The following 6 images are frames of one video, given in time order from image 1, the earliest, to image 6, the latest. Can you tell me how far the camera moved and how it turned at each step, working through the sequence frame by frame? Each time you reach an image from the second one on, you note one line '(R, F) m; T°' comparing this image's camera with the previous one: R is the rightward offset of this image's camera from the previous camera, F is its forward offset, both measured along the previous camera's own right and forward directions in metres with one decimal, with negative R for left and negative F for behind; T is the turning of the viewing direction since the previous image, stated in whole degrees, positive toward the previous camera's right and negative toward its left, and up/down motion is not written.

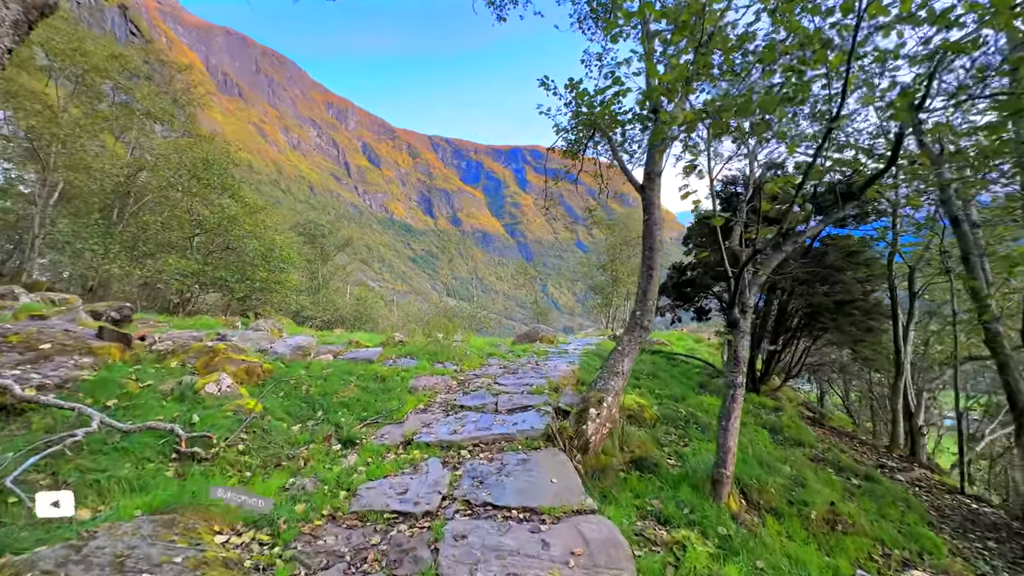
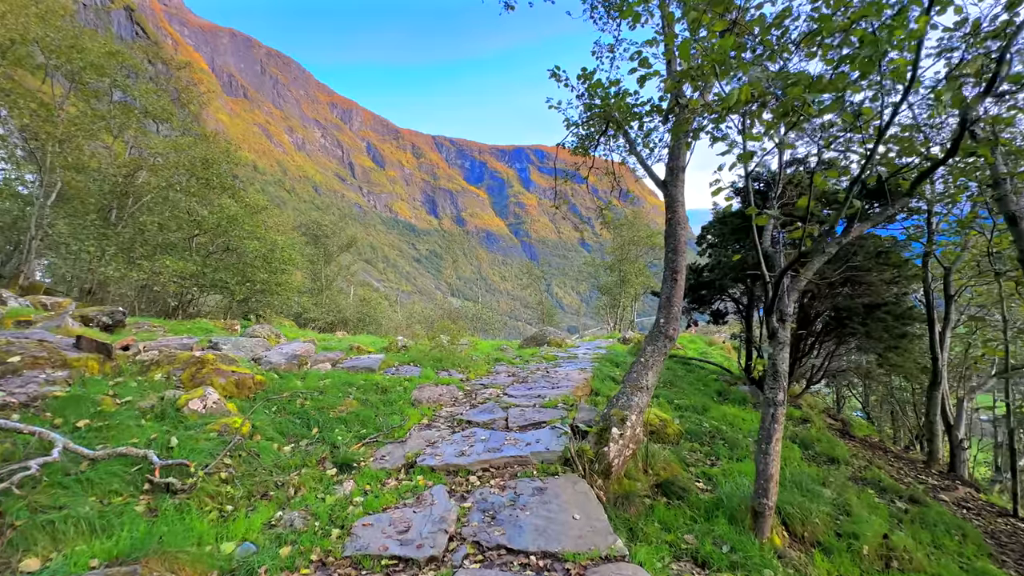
(-0.1, +0.6) m; -1°
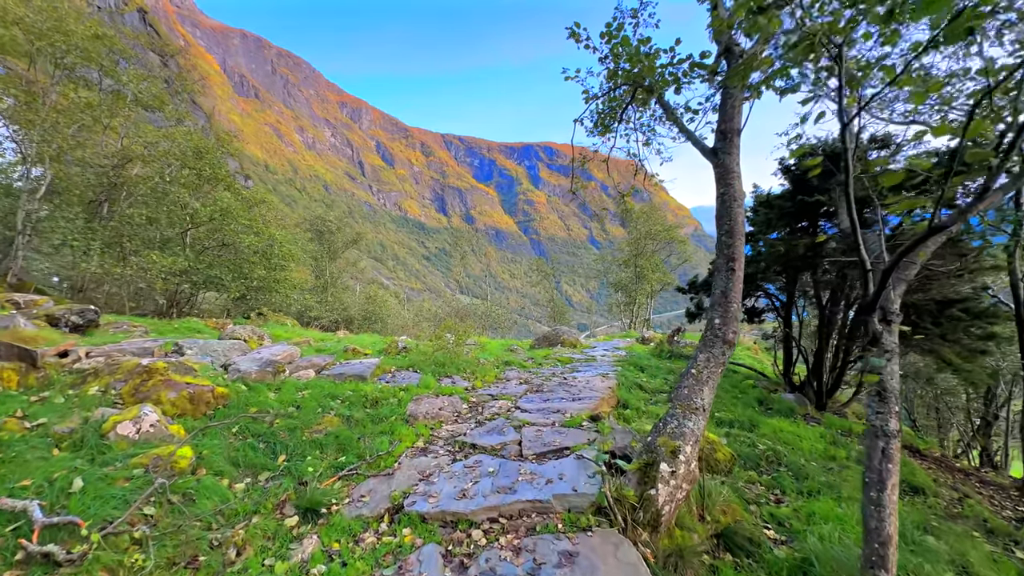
(-0.1, +1.3) m; -1°
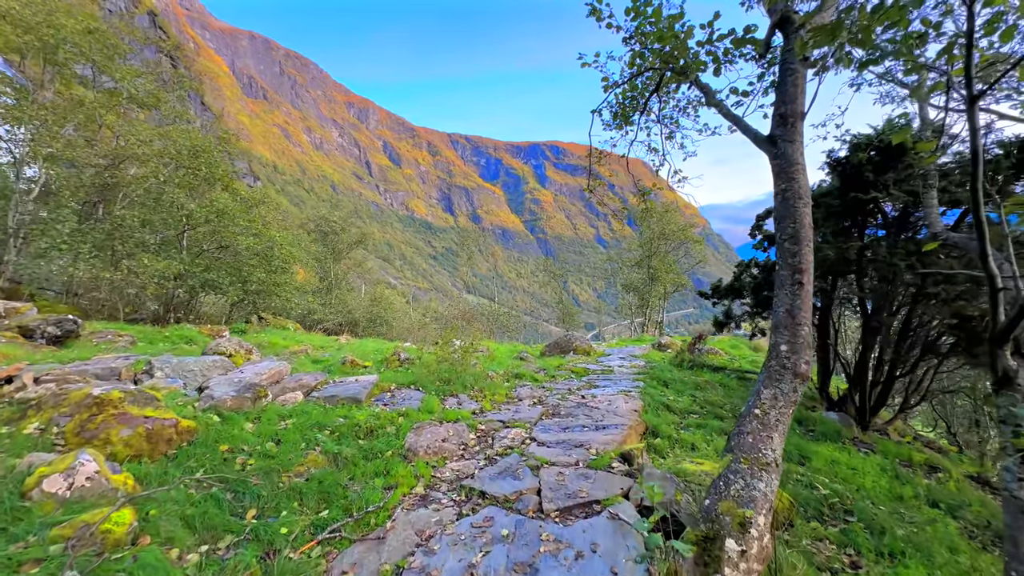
(-0.1, +0.9) m; -1°
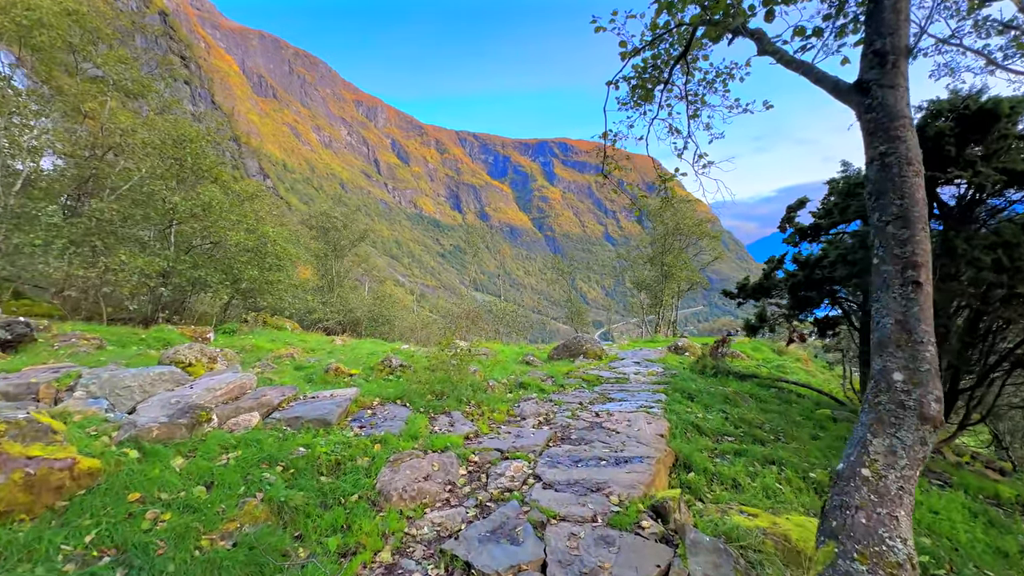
(+0.1, +1.2) m; -1°
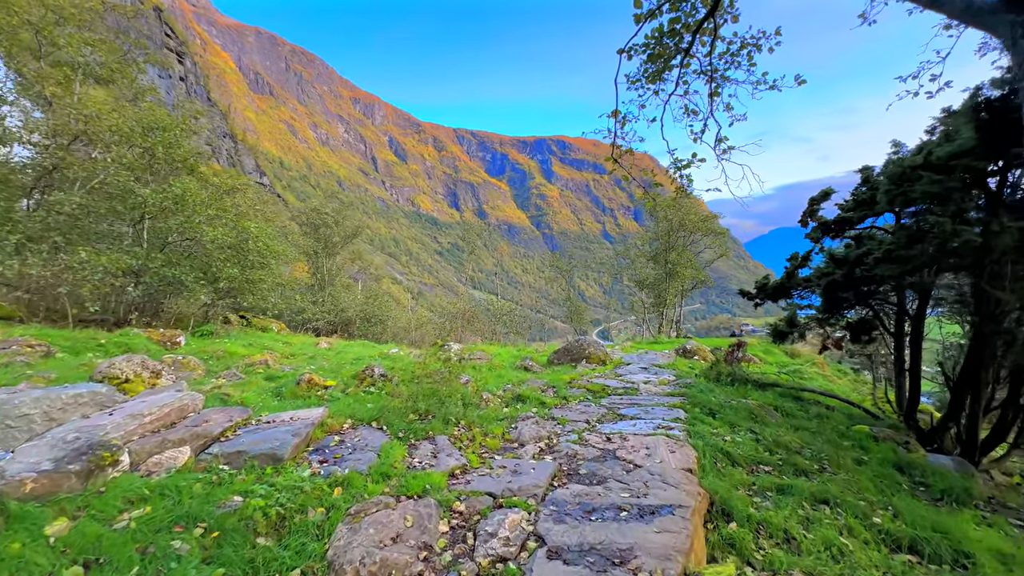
(0.0, +1.1) m; 0°
